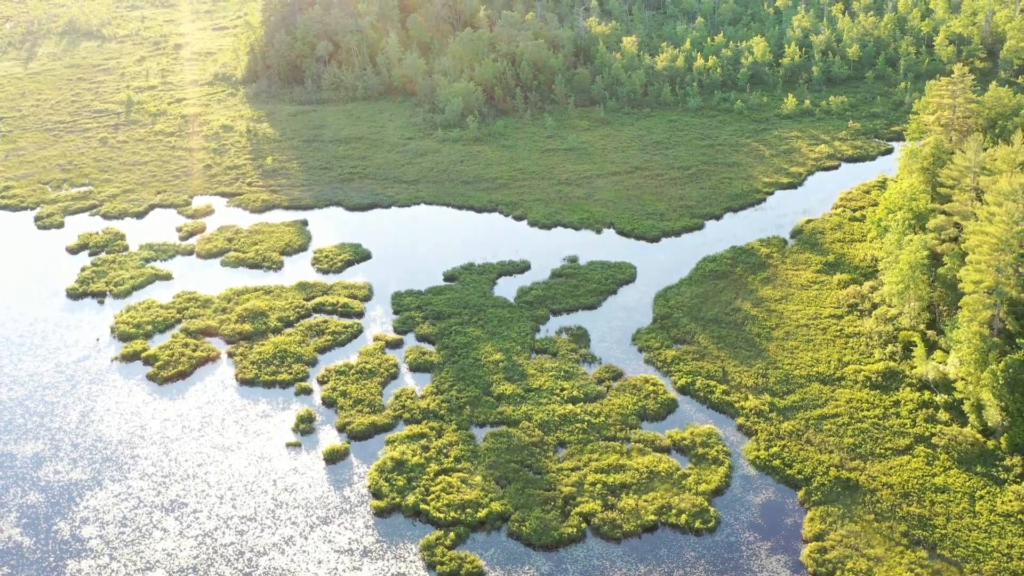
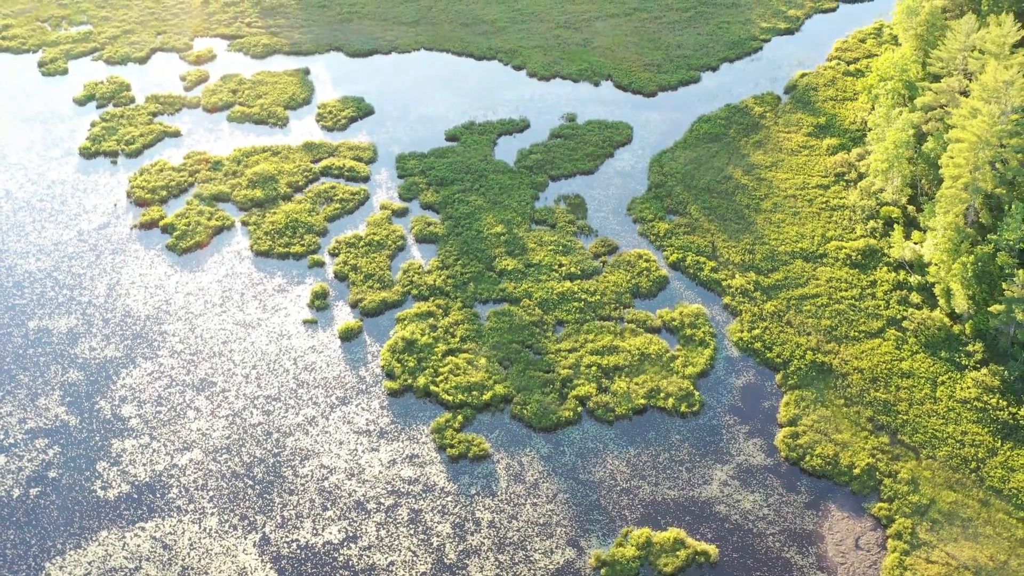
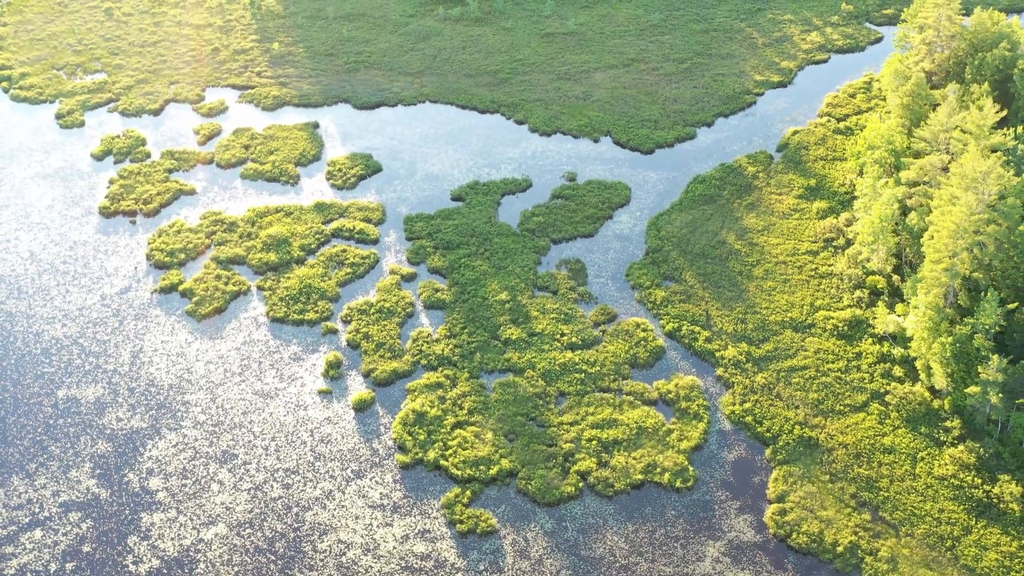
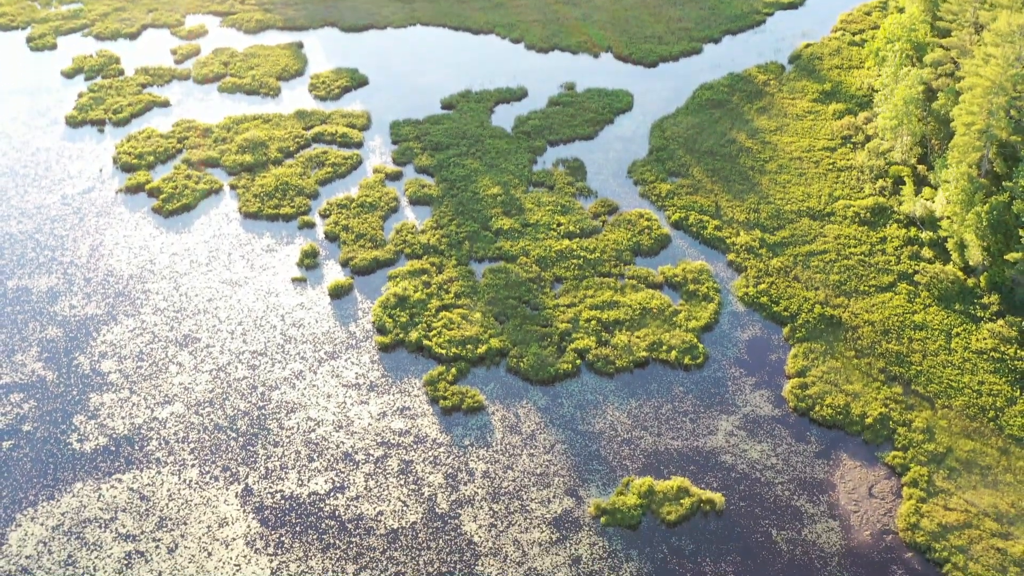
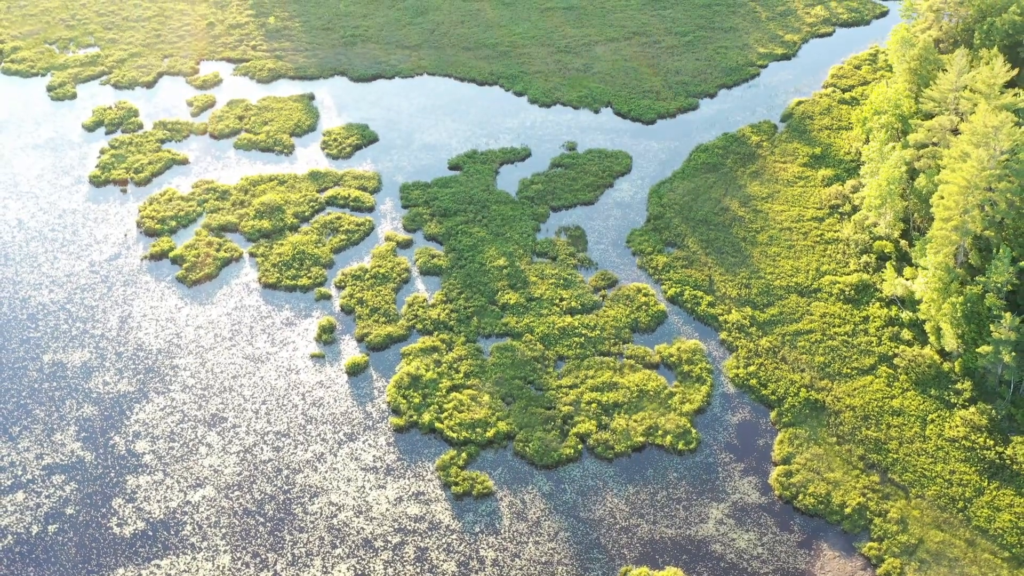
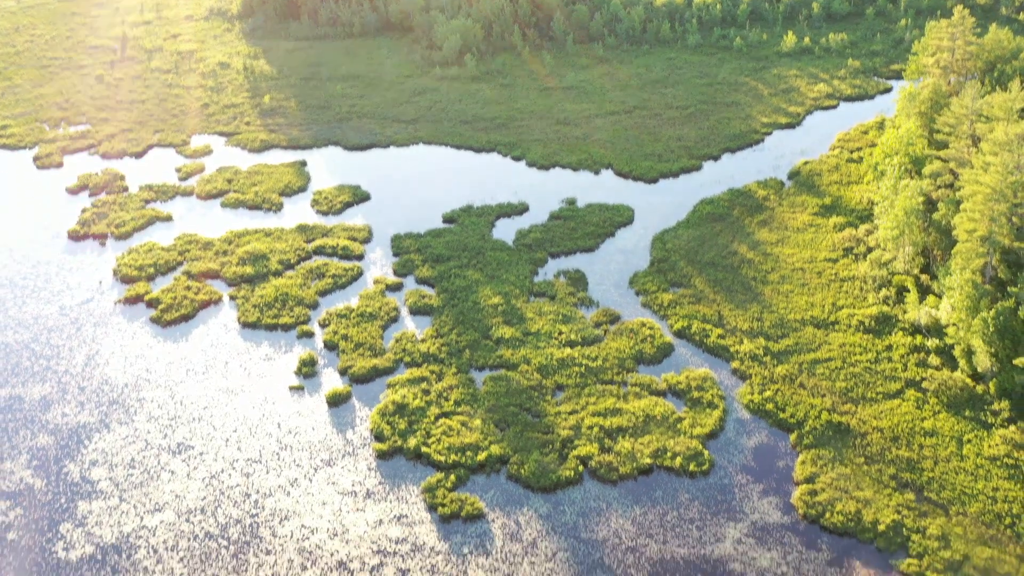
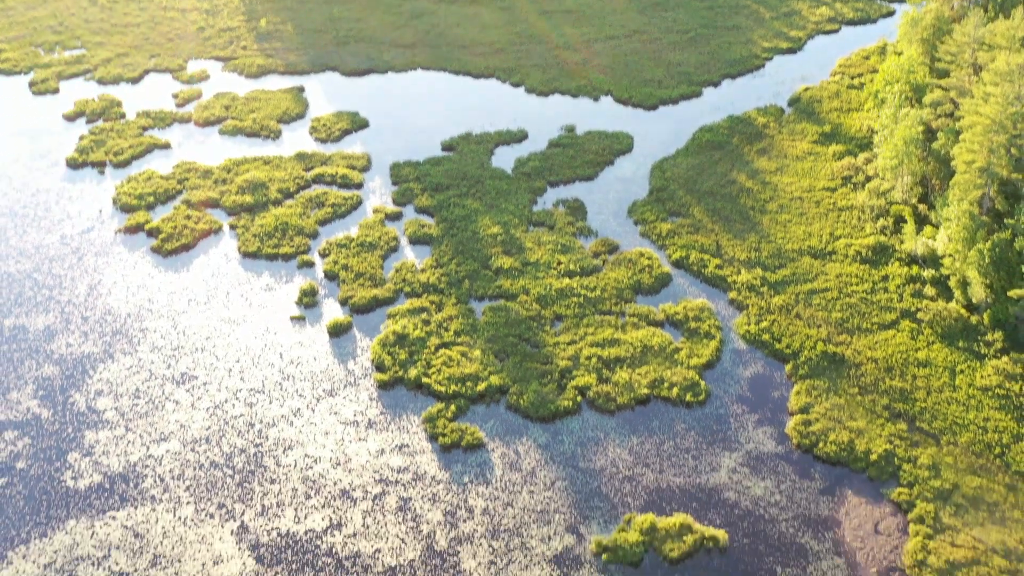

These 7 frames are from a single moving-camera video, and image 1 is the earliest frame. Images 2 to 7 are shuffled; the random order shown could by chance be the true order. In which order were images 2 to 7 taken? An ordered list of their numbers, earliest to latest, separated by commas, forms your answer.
6, 7, 4, 2, 5, 3
